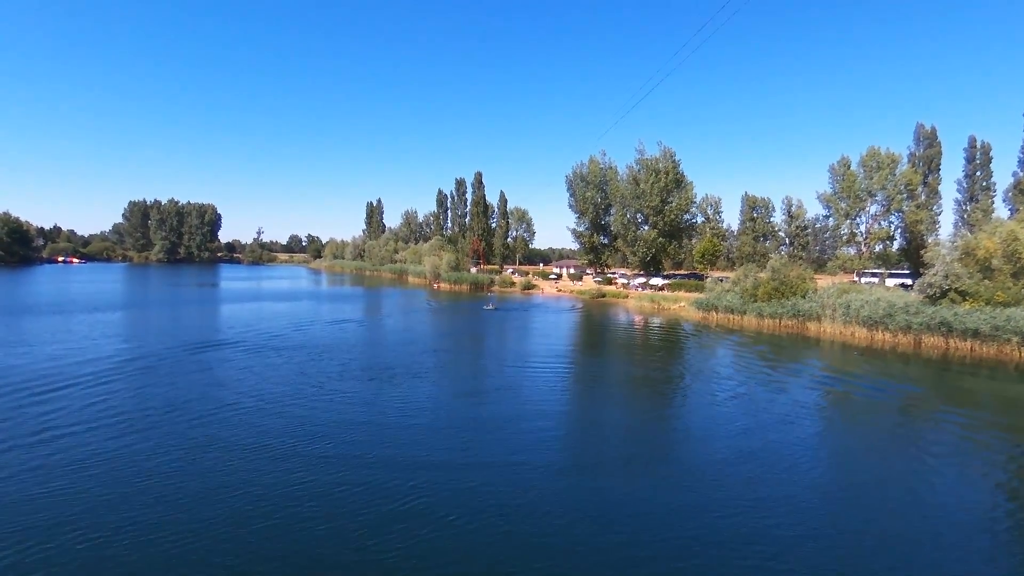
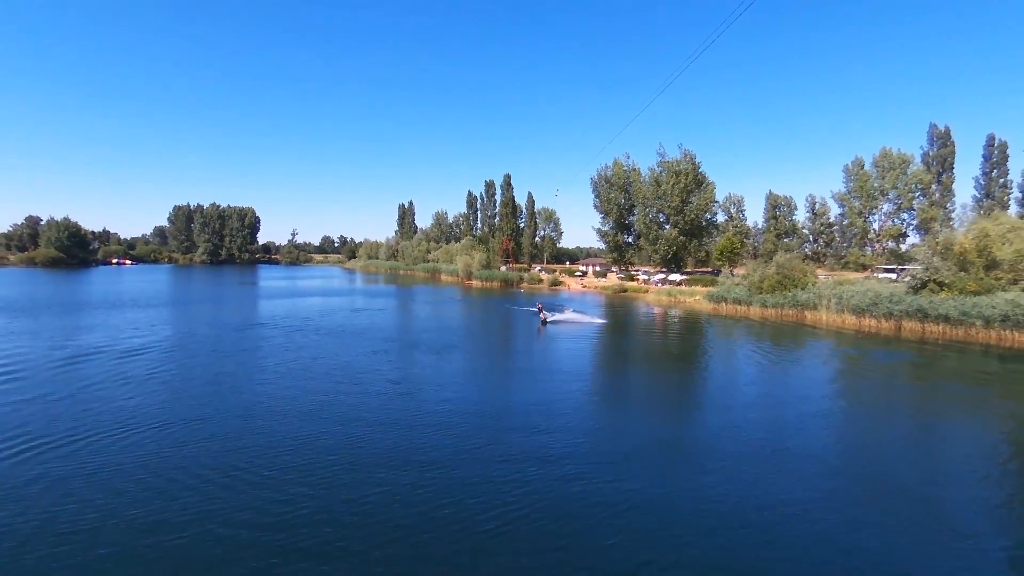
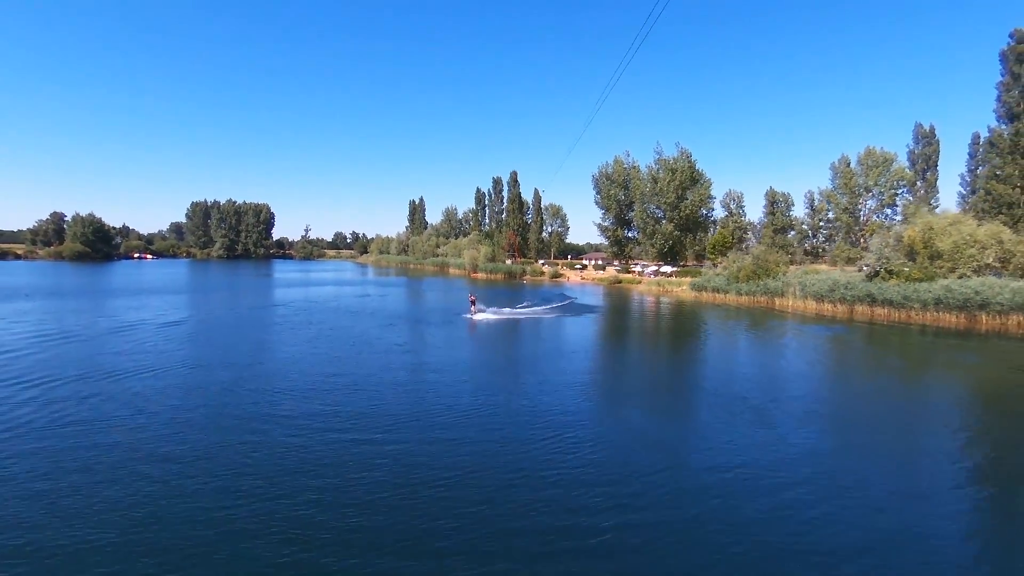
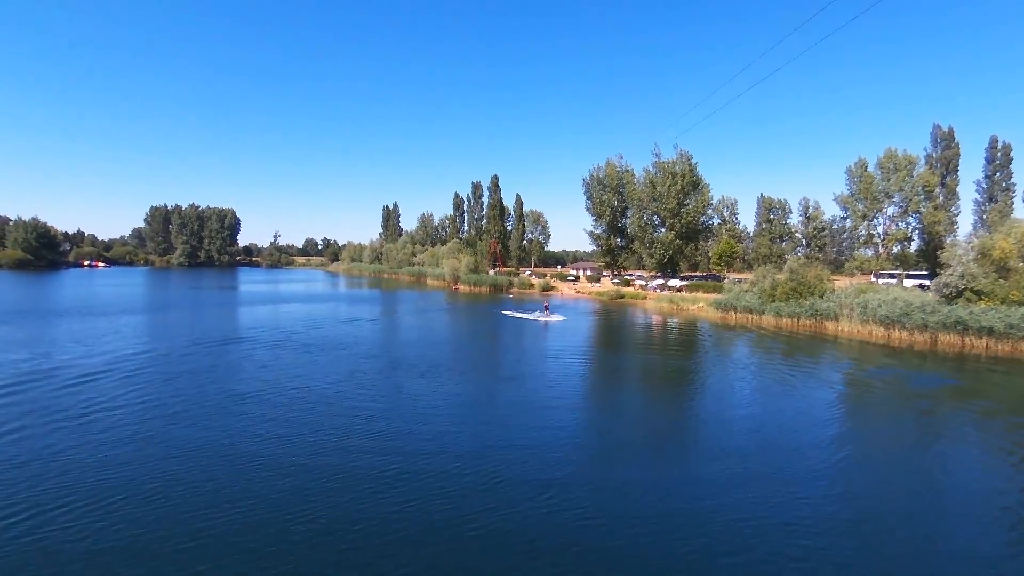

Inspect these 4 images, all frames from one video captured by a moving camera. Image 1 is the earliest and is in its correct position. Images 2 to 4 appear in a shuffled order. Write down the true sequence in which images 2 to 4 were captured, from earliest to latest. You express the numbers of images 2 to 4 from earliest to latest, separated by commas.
4, 2, 3
